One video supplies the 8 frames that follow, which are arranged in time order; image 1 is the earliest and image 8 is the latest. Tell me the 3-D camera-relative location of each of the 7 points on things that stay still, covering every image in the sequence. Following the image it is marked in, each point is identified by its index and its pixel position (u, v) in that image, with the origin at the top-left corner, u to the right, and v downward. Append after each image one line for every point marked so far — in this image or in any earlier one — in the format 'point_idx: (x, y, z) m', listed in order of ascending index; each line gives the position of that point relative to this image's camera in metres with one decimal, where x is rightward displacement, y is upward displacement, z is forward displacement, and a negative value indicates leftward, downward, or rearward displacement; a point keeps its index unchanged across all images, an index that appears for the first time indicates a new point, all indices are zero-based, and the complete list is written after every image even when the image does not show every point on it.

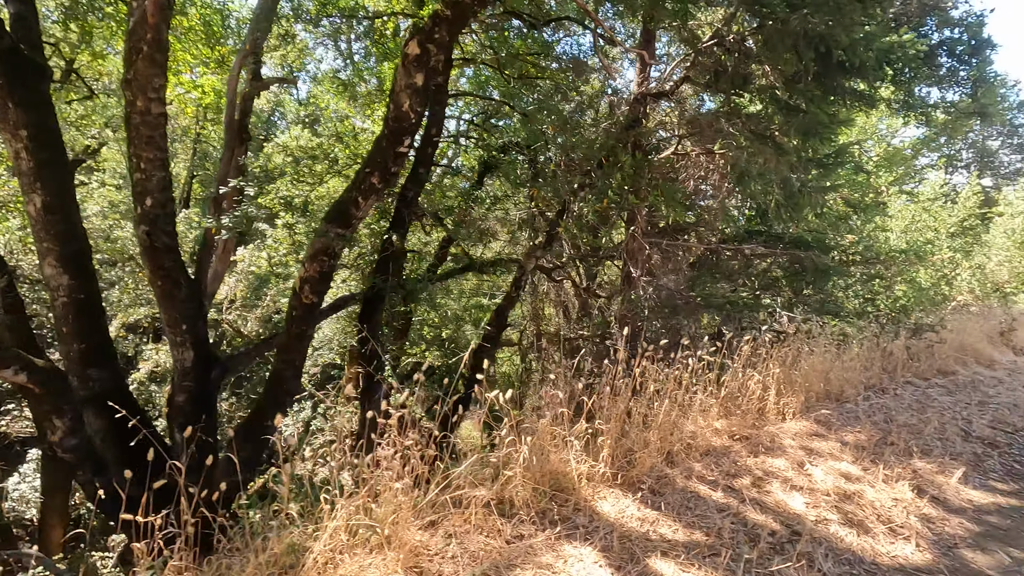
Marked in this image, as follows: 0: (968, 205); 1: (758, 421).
0: (+11.8, +2.1, +14.0) m
1: (+1.6, -0.9, +3.5) m
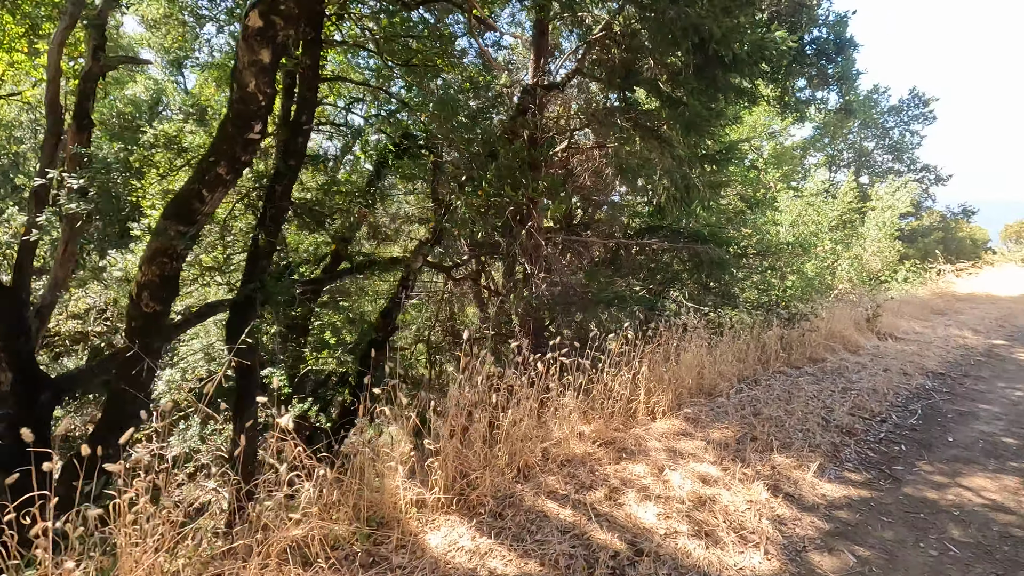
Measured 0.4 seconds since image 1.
0: (+9.3, +2.4, +15.1) m
1: (+0.7, -0.8, +3.3) m
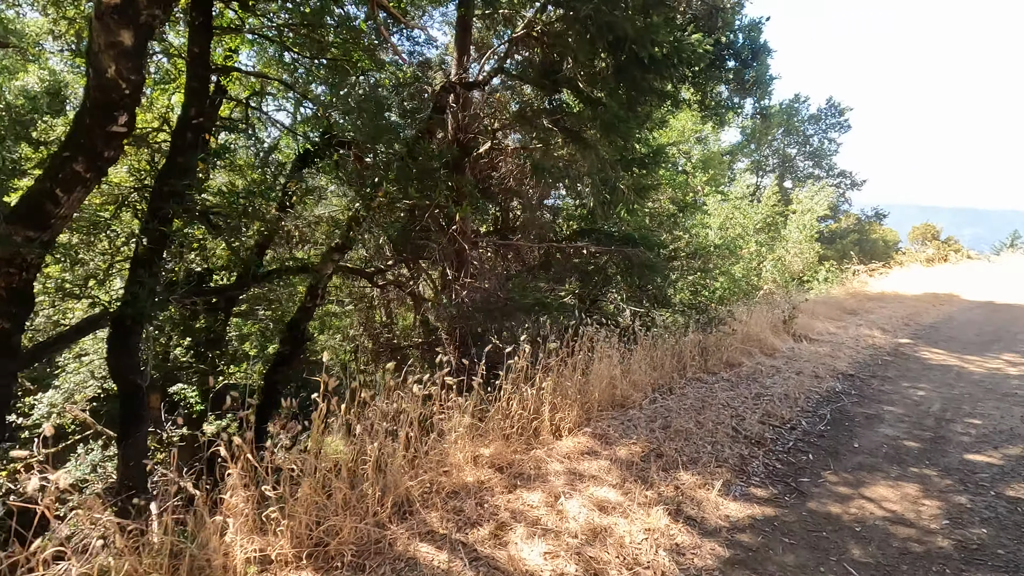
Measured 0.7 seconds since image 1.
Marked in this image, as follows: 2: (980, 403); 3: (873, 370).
0: (+7.4, +2.4, +15.6) m
1: (+0.1, -0.9, +3.1) m
2: (+3.7, -0.9, +4.2) m
3: (+3.4, -0.8, +5.0) m
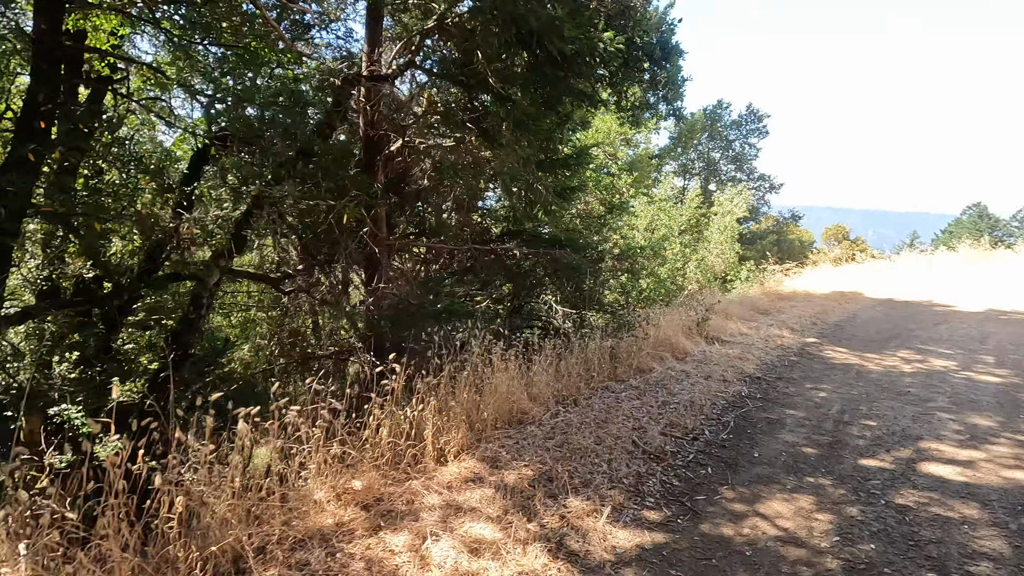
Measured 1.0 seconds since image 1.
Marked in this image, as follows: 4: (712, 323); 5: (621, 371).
0: (+5.3, +2.4, +16.0) m
1: (-0.6, -1.0, +2.7) m
2: (+2.9, -0.9, +4.3) m
3: (+2.5, -0.8, +5.0) m
4: (+2.4, -0.4, +6.4) m
5: (+0.9, -0.7, +4.6) m
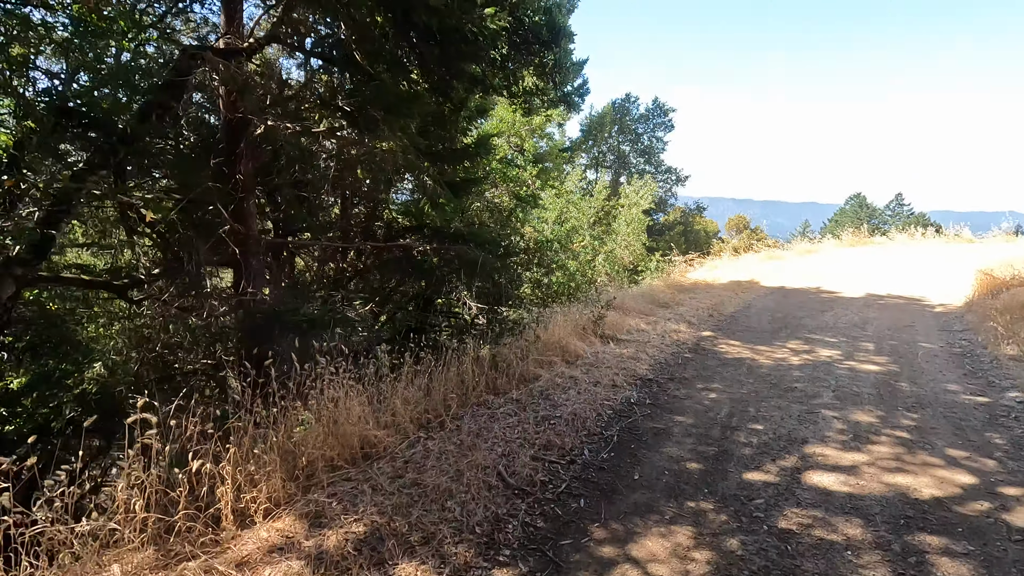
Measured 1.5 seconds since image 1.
0: (+2.6, +2.7, +16.0) m
1: (-1.3, -1.0, +2.1) m
2: (+1.9, -0.9, +4.1) m
3: (+1.4, -0.8, +4.8) m
4: (+1.1, -0.4, +6.1) m
5: (-0.1, -0.7, +4.2) m
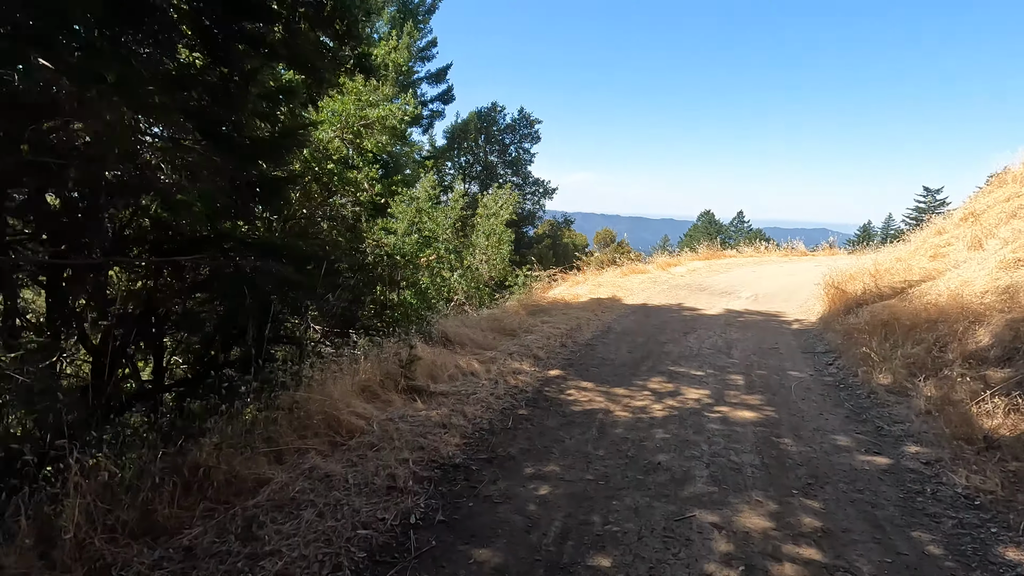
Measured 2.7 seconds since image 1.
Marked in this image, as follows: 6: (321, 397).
0: (-1.5, +2.2, +14.6) m
1: (-2.2, -1.2, 0.0) m
2: (+0.5, -1.1, +2.7) m
3: (-0.1, -1.0, +3.2) m
4: (-0.7, -0.6, +4.5) m
5: (-1.5, -1.0, +2.4) m
6: (-1.2, -0.7, +3.4) m
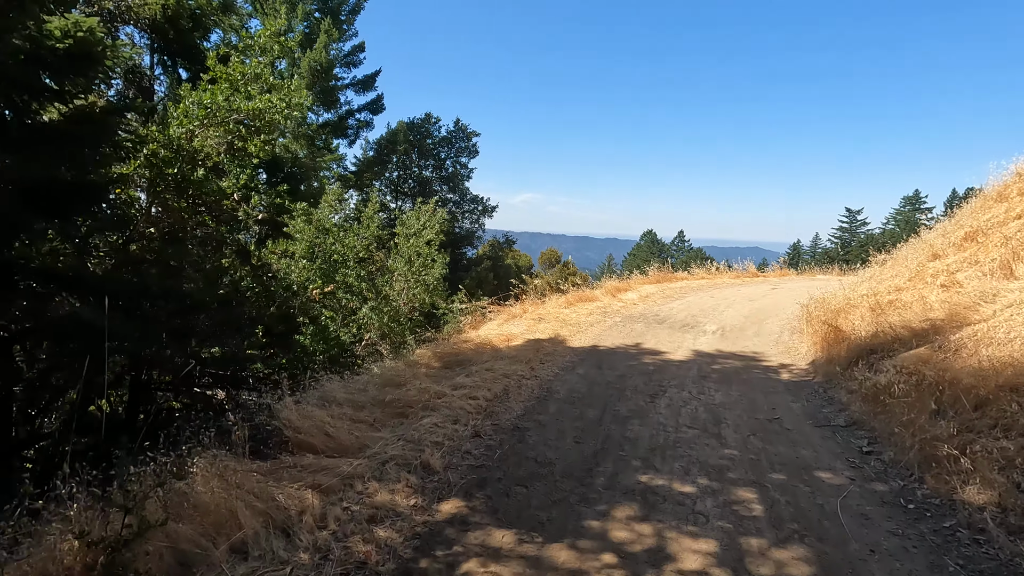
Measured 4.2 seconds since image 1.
0: (-3.2, +1.4, +12.3) m
1: (-2.4, -1.4, -2.3) m
2: (0.0, -1.4, +0.6) m
3: (-0.7, -1.3, +1.1) m
4: (-1.4, -1.0, +2.3) m
5: (-1.9, -1.3, +0.1) m
6: (-1.7, -1.0, +1.1) m
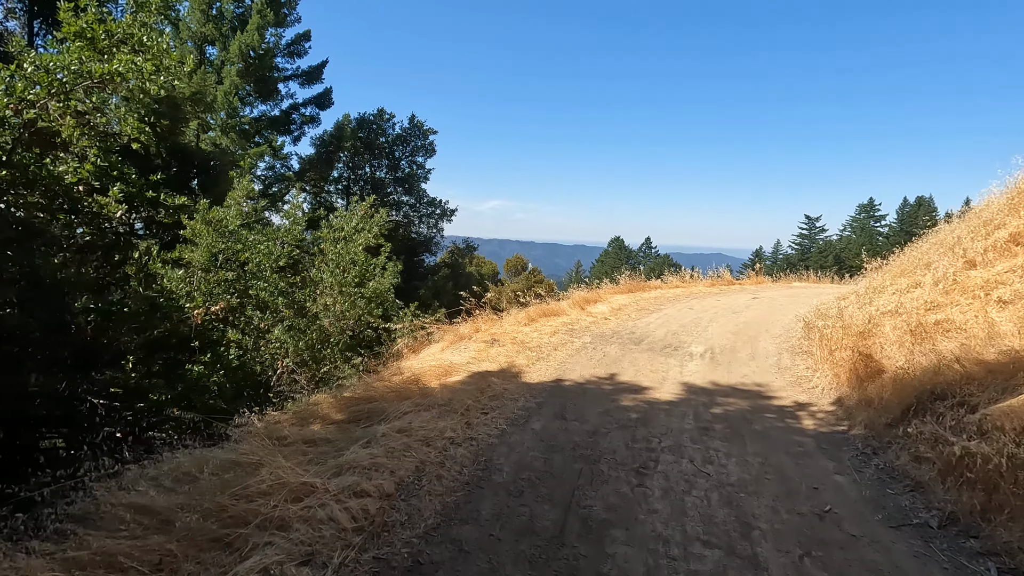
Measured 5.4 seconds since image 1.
0: (-4.1, +1.1, +10.4) m
1: (-2.5, -1.5, -4.2) m
2: (-0.2, -1.5, -1.2) m
3: (-1.0, -1.4, -0.7) m
4: (-1.8, -1.1, +0.4) m
5: (-2.1, -1.4, -1.8) m
6: (-2.0, -1.2, -0.8) m
